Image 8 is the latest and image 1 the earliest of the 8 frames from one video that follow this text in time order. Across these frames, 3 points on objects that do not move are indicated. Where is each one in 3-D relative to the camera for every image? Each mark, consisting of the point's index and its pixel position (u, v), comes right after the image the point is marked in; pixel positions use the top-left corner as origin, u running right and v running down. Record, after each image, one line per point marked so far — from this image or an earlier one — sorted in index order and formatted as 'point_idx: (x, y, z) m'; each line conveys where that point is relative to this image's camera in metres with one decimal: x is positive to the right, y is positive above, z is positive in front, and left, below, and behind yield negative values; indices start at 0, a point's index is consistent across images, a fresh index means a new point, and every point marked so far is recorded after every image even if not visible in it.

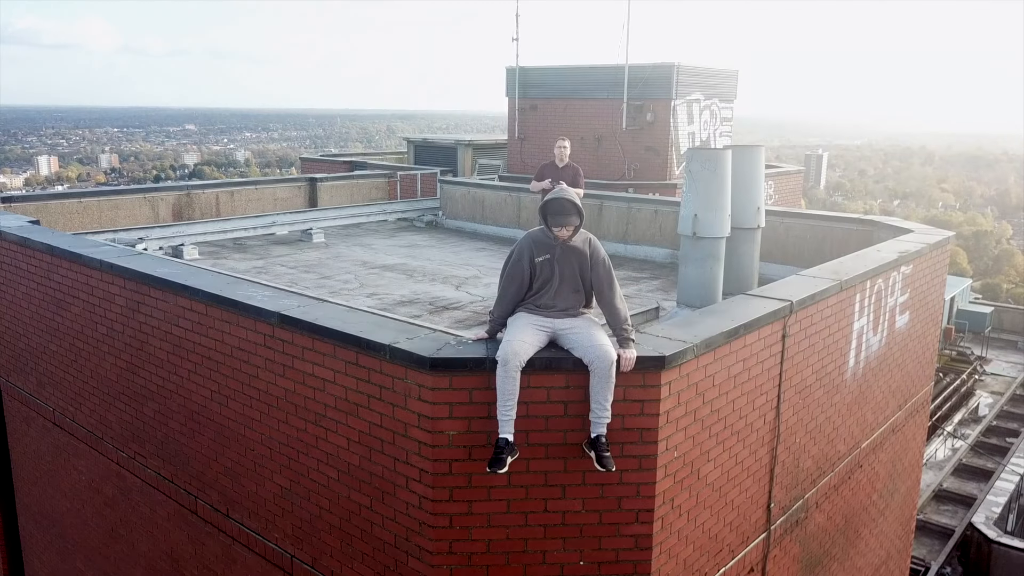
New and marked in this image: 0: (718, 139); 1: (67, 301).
0: (+2.1, +1.5, +7.4) m
1: (-1.9, -0.1, +3.1) m
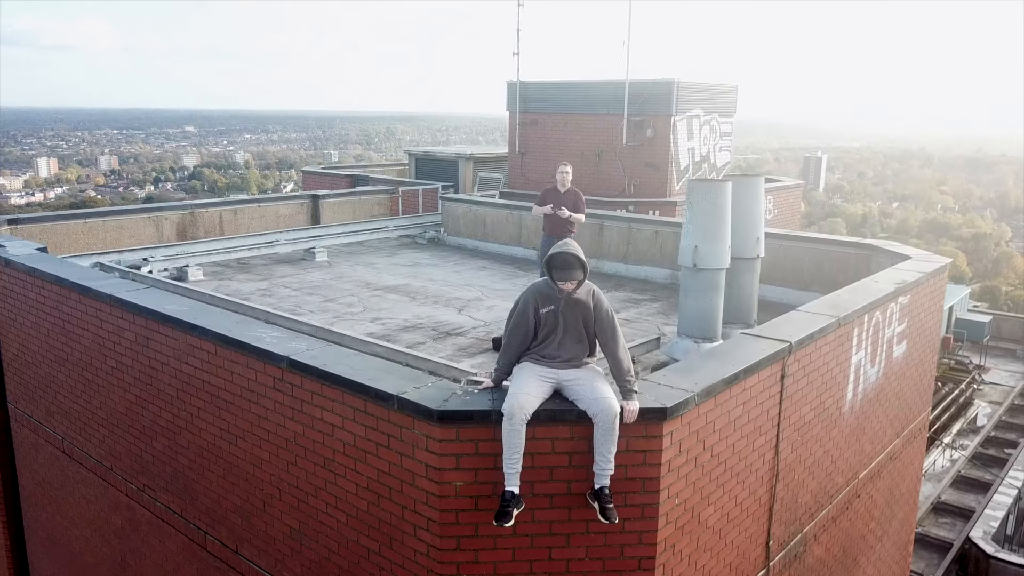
0: (+2.1, +1.4, +7.4) m
1: (-1.9, -0.2, +3.1) m
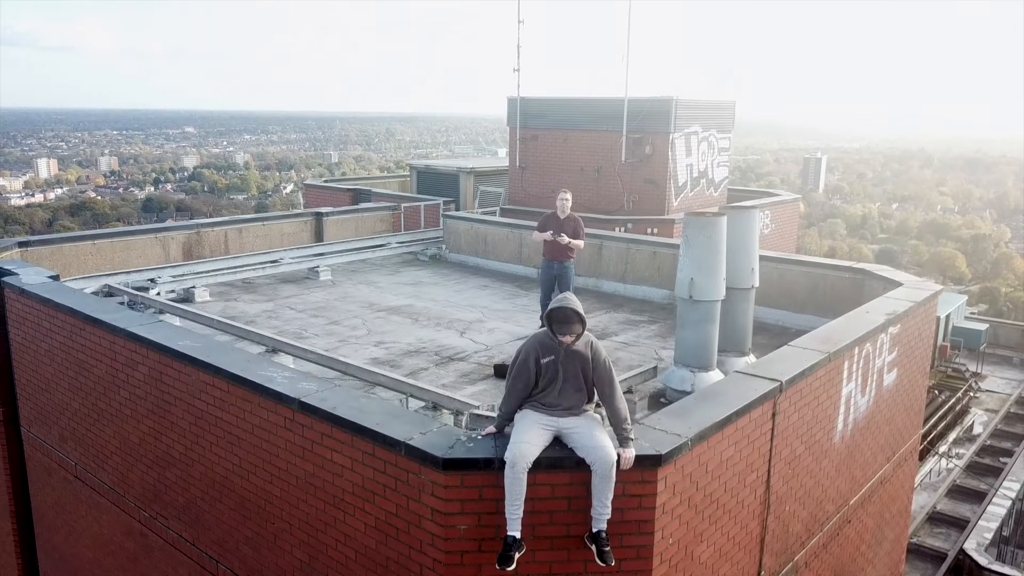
0: (+2.1, +1.2, +7.5) m
1: (-1.9, -0.3, +3.2) m
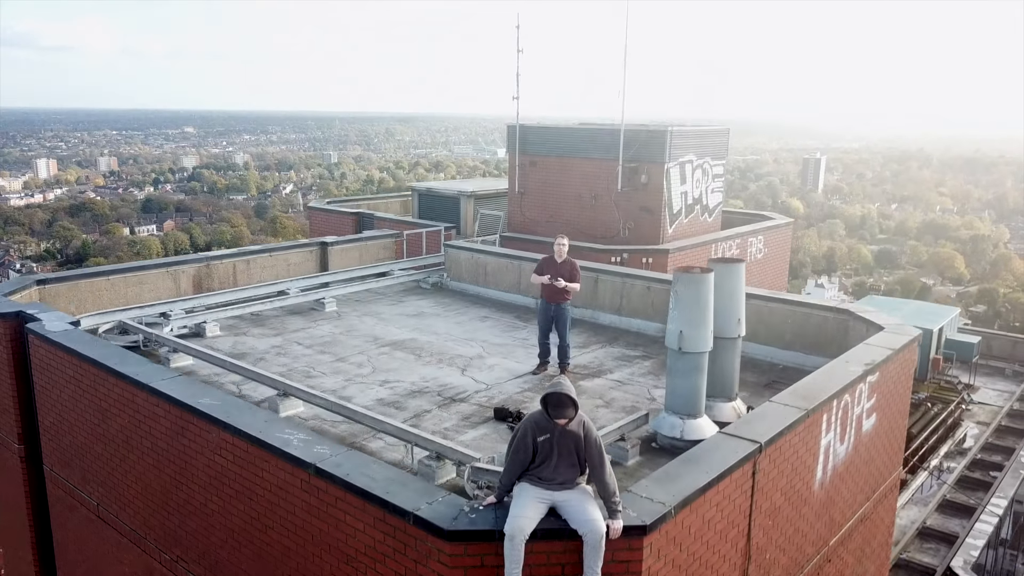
0: (+2.1, +1.0, +7.7) m
1: (-1.9, -0.6, +3.4) m
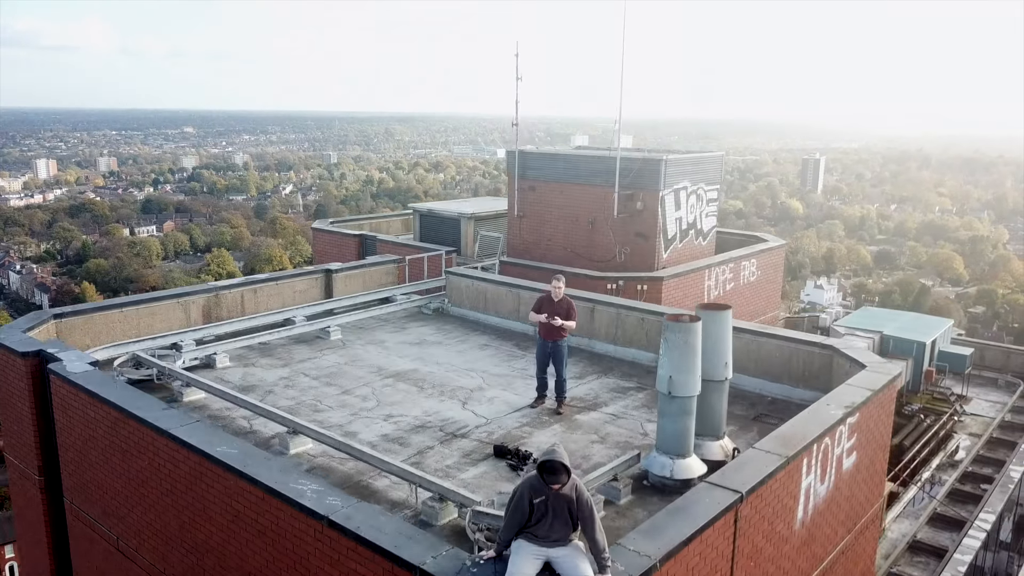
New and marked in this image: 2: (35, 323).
0: (+2.1, +0.8, +7.9) m
1: (-1.9, -0.8, +3.6) m
2: (-3.2, -0.2, +4.9) m
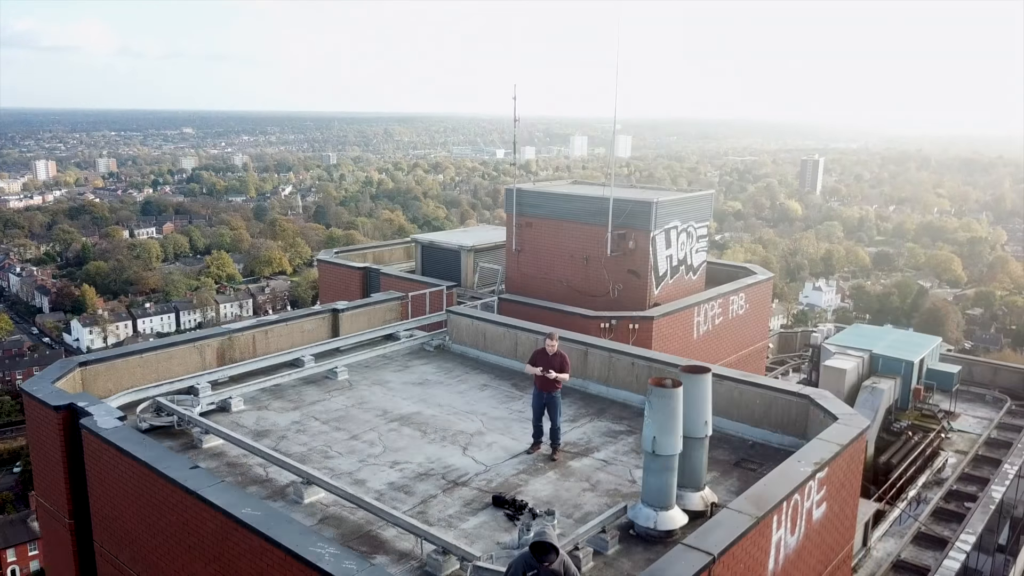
0: (+2.1, +0.4, +8.3) m
1: (-1.9, -1.2, +4.0) m
2: (-3.2, -0.6, +5.2) m
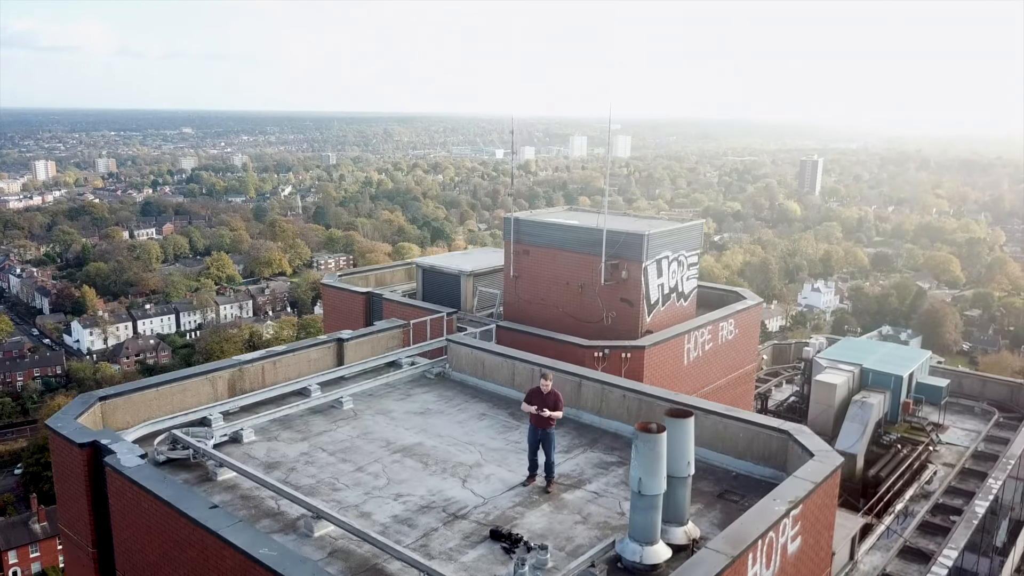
0: (+2.0, +0.1, +8.6) m
1: (-1.9, -1.5, +4.3) m
2: (-3.3, -0.9, +5.5) m
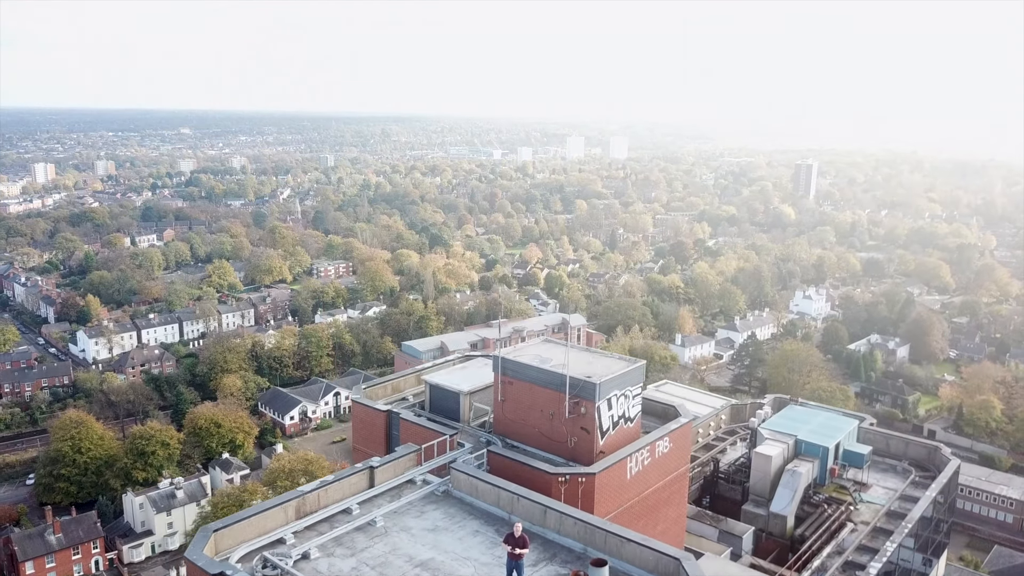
0: (+1.9, -1.9, +11.2) m
1: (-2.1, -3.4, +6.9) m
2: (-3.4, -2.9, +8.2) m
